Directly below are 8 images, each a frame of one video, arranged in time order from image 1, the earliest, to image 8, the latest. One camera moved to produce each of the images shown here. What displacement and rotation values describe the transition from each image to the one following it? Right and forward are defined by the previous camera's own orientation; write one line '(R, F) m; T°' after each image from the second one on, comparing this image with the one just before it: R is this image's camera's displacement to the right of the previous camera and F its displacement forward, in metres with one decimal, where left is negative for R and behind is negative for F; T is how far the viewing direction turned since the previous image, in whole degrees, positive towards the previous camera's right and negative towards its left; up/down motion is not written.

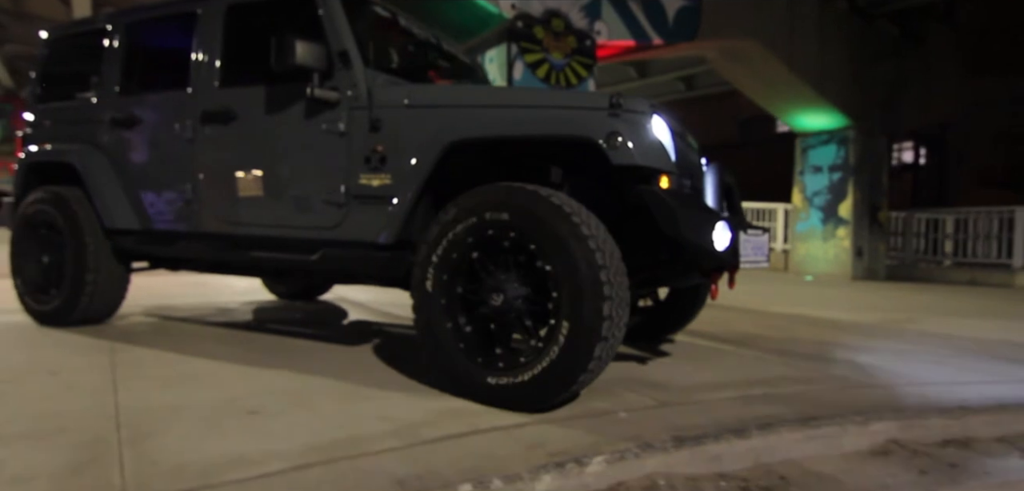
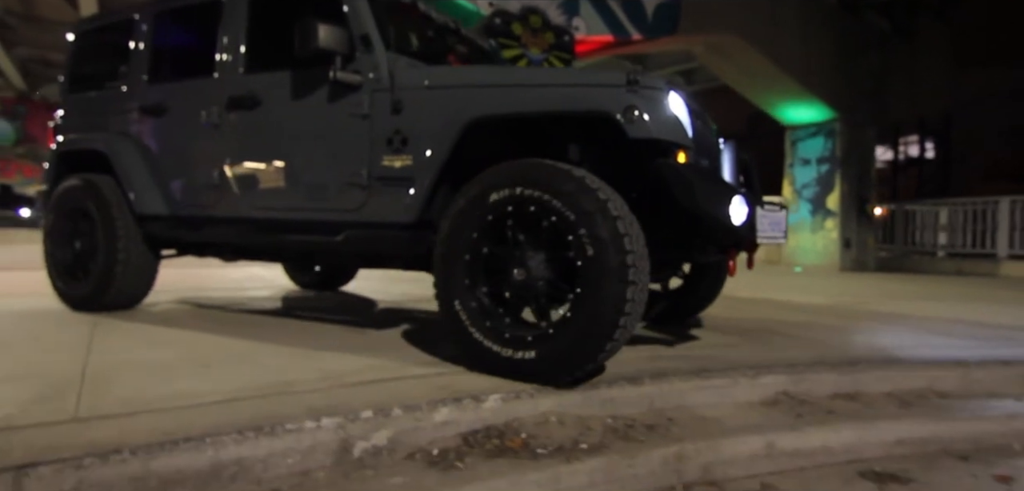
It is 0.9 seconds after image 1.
(+0.4, -0.3) m; -1°
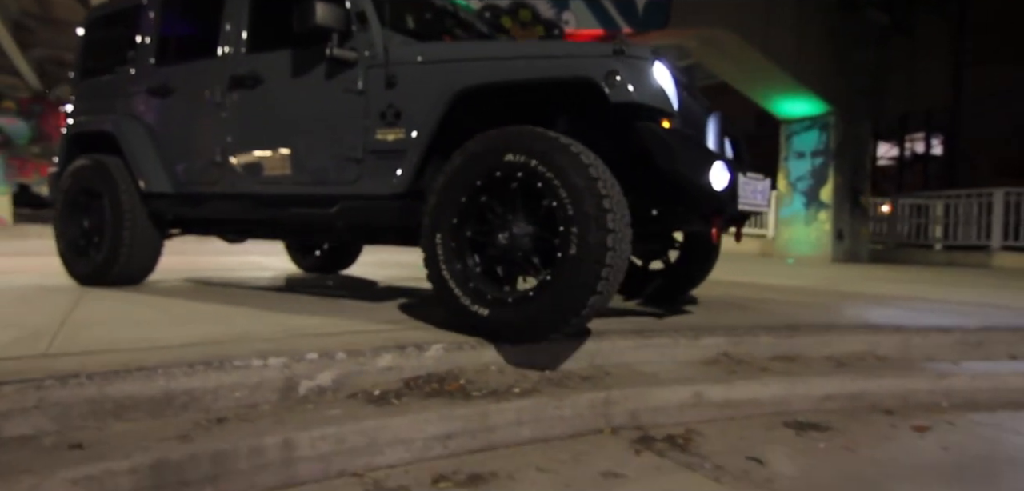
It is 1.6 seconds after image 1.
(+0.3, -0.2) m; -1°
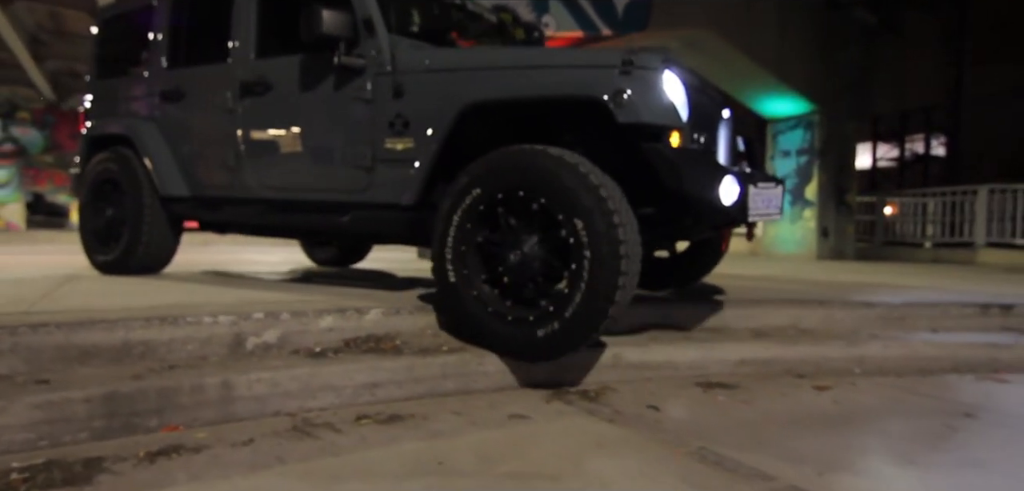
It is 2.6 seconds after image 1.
(+0.3, -0.3) m; -1°
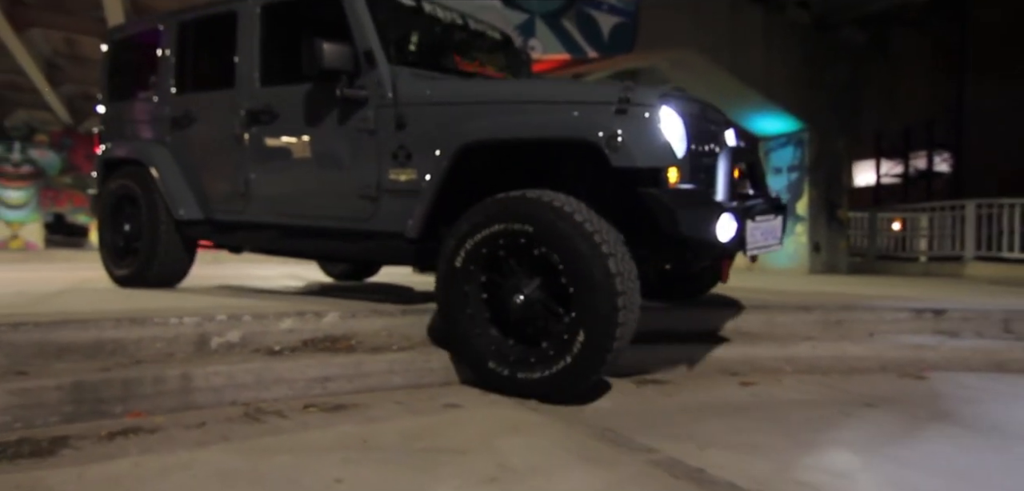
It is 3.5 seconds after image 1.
(+0.3, -0.3) m; -1°
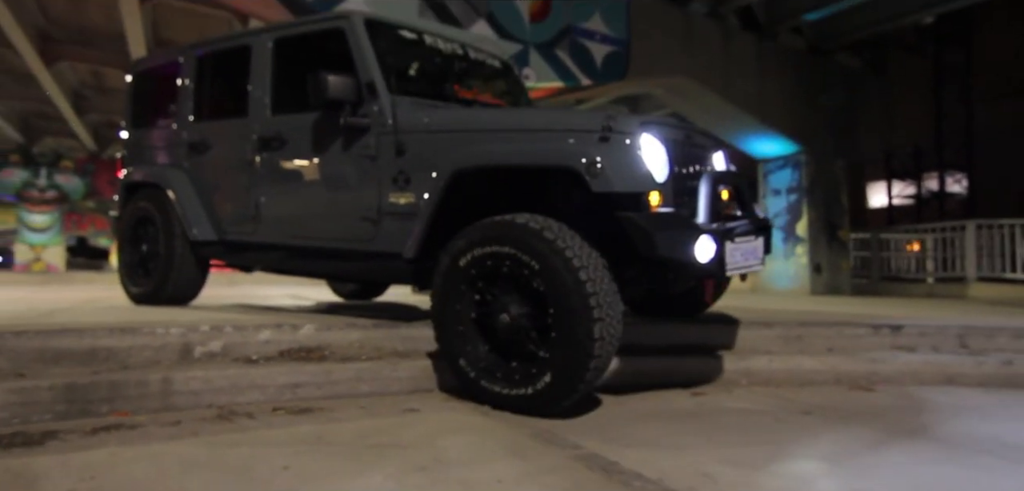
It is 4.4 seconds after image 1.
(+0.3, -0.2) m; -2°
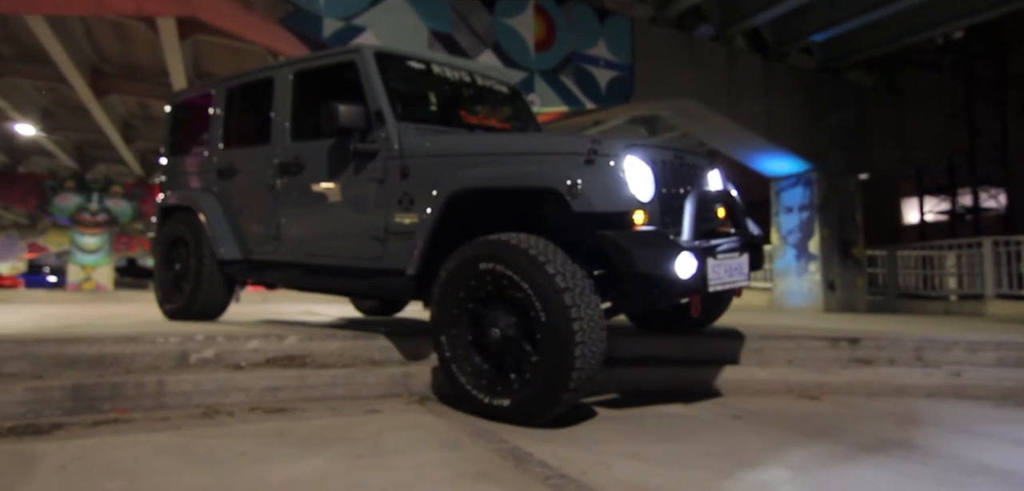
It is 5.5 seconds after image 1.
(+0.4, -0.3) m; -3°
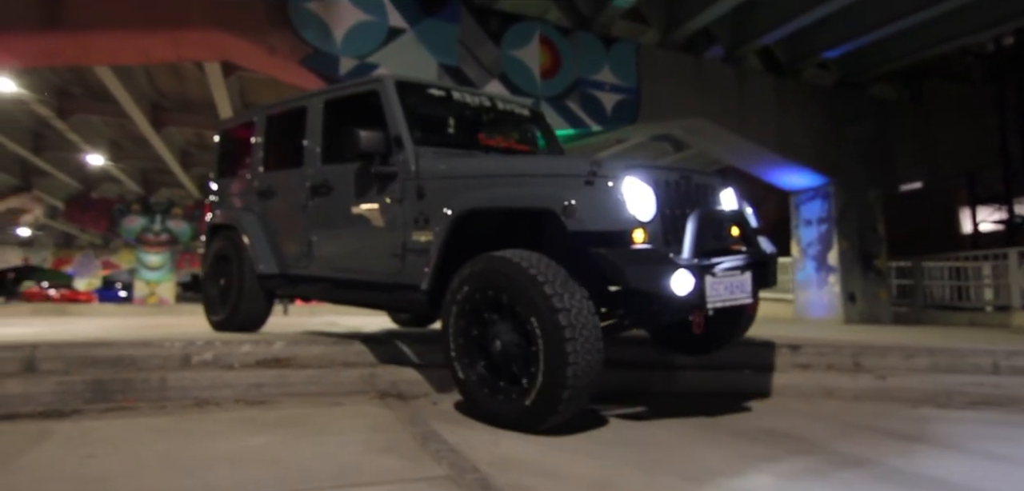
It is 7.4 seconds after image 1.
(+0.6, -0.5) m; -5°
